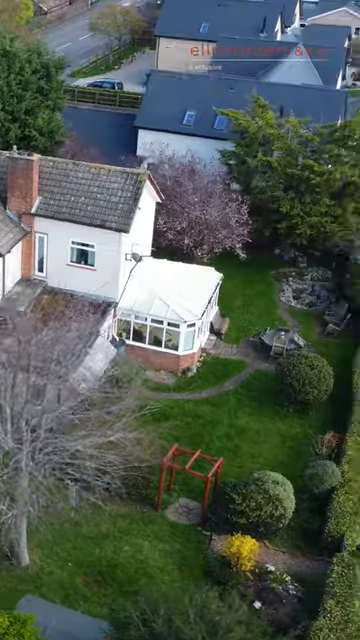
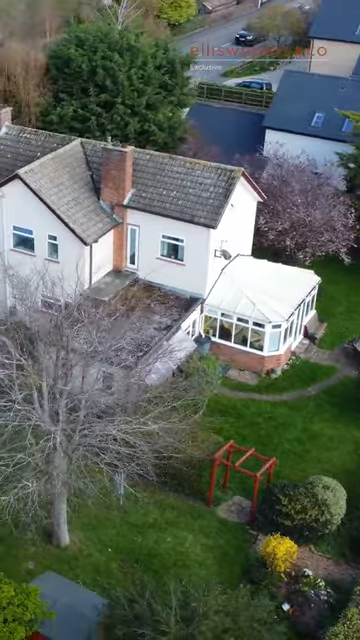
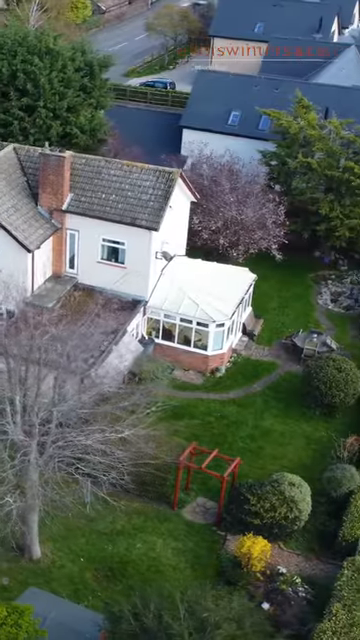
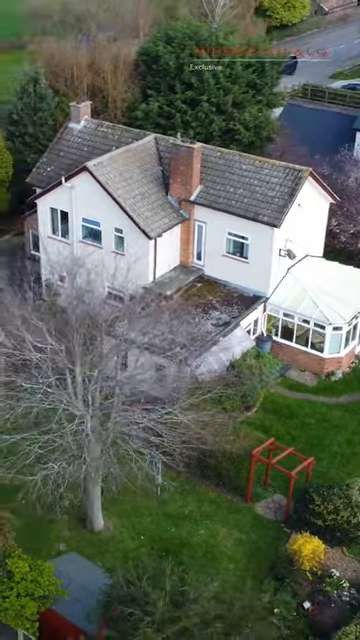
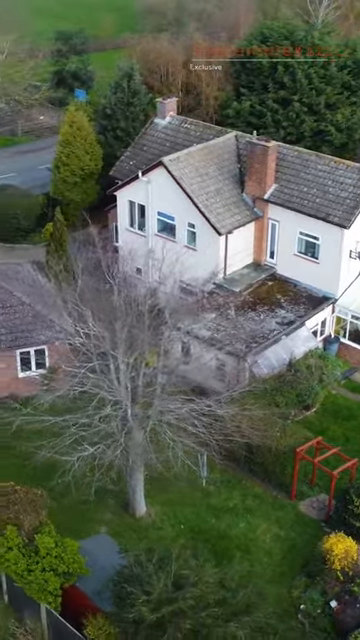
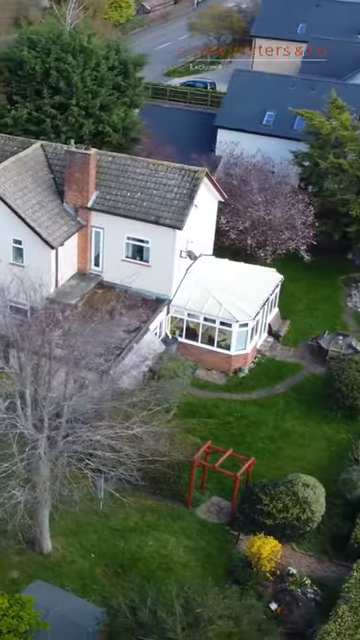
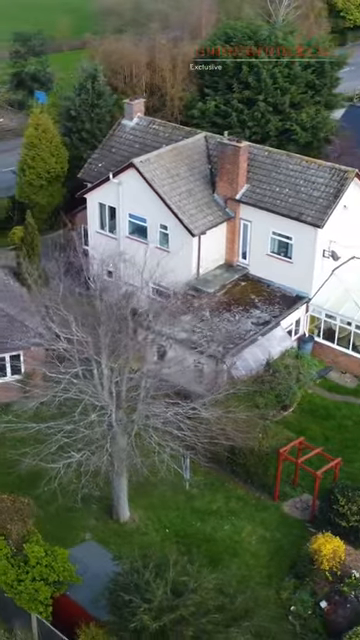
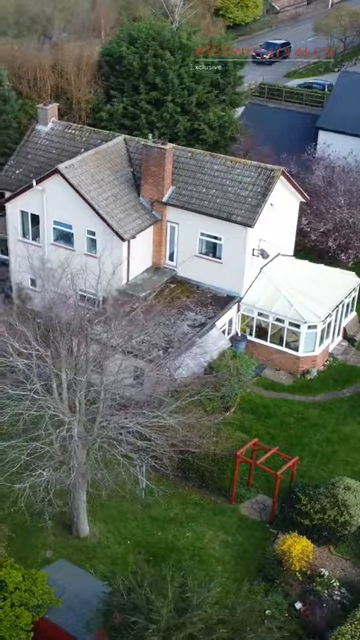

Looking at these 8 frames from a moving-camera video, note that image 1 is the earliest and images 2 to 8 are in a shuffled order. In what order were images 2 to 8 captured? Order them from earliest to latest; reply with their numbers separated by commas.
3, 6, 2, 8, 4, 7, 5
